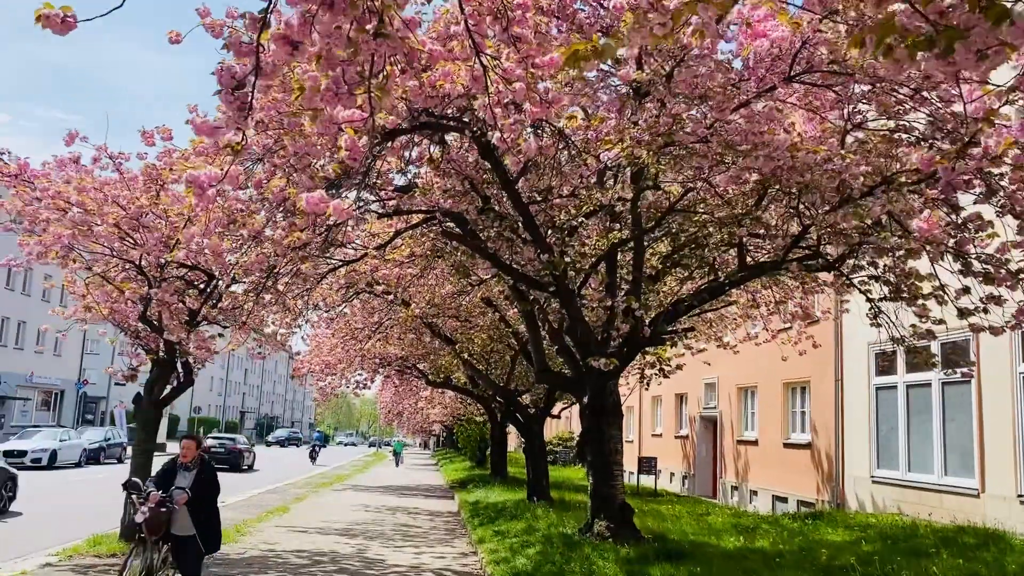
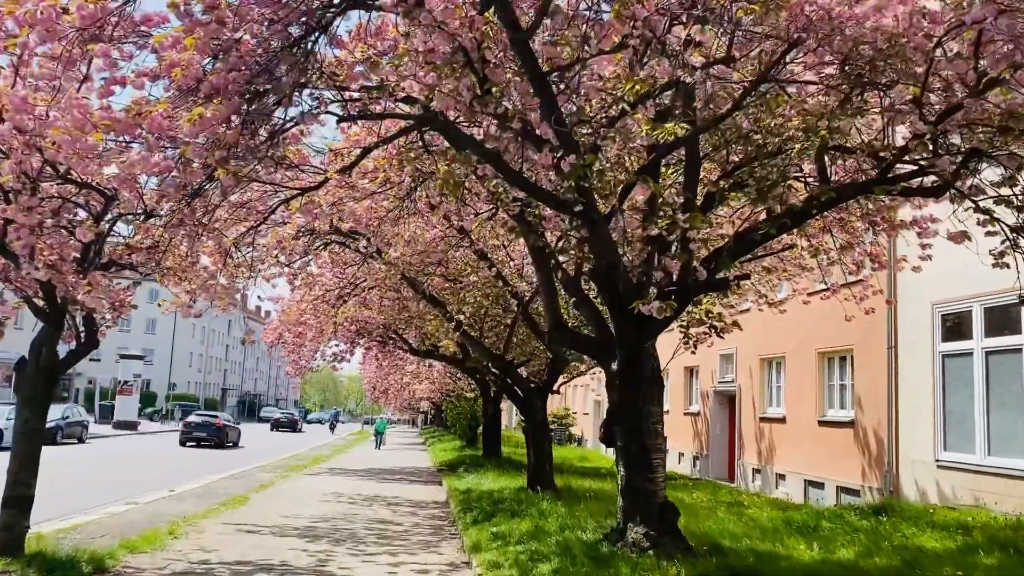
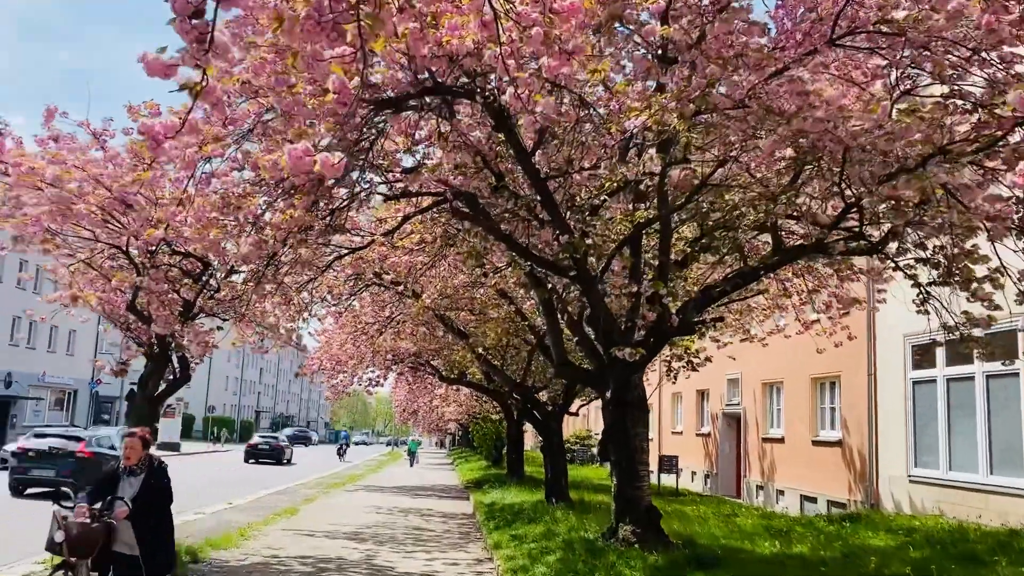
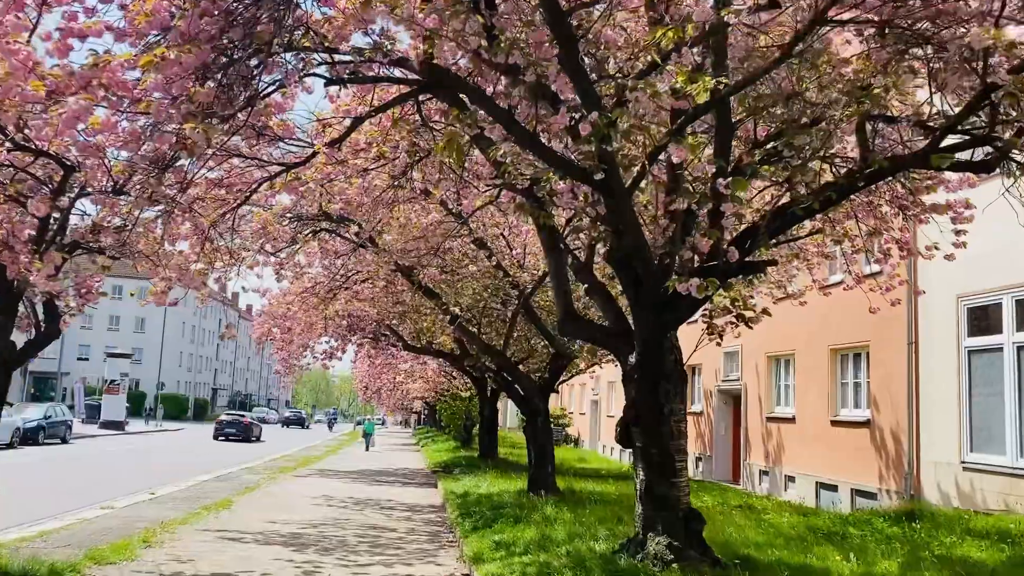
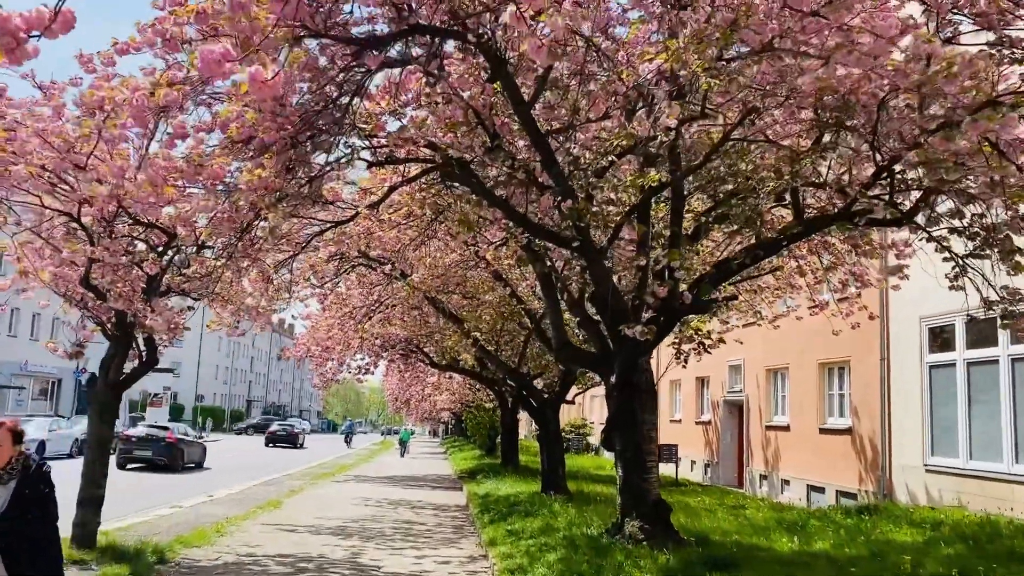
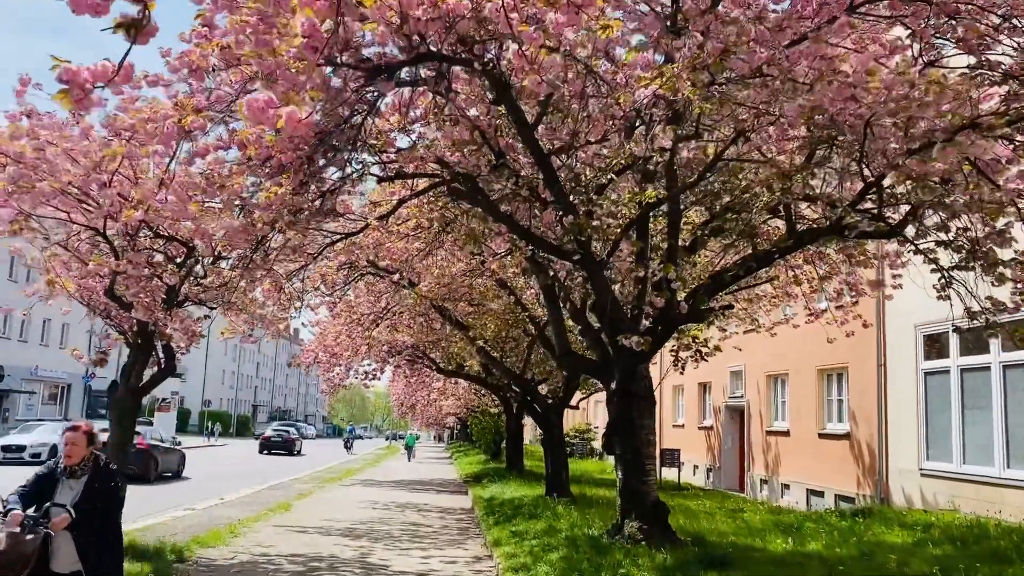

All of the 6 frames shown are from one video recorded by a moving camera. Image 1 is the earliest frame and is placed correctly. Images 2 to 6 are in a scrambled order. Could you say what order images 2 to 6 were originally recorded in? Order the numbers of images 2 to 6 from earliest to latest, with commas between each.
3, 6, 5, 2, 4
